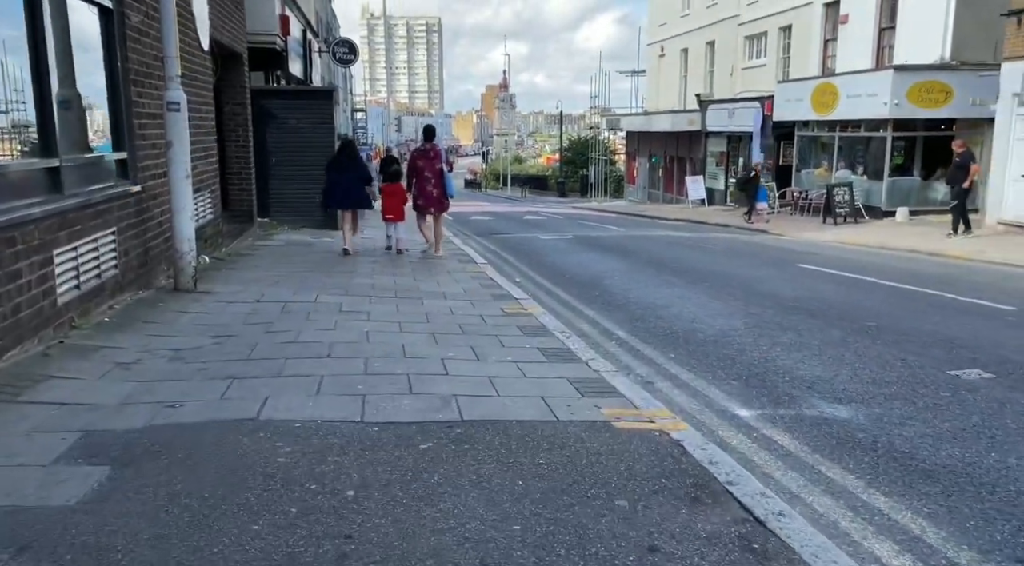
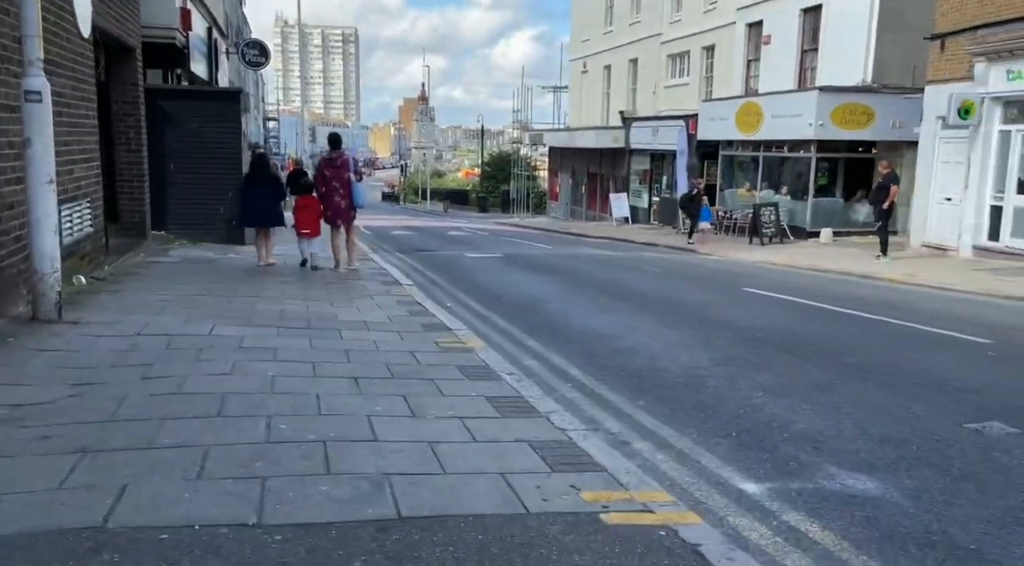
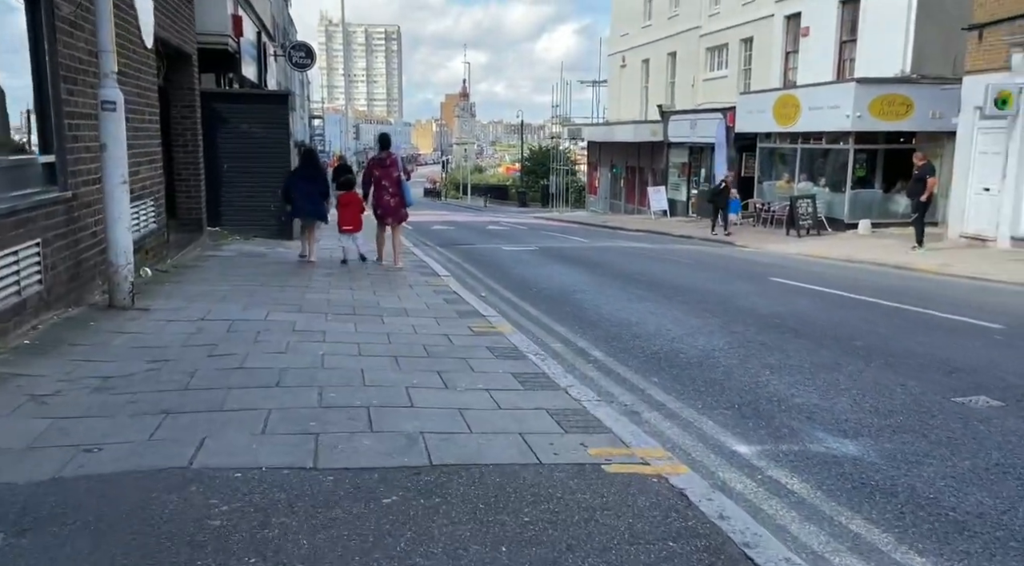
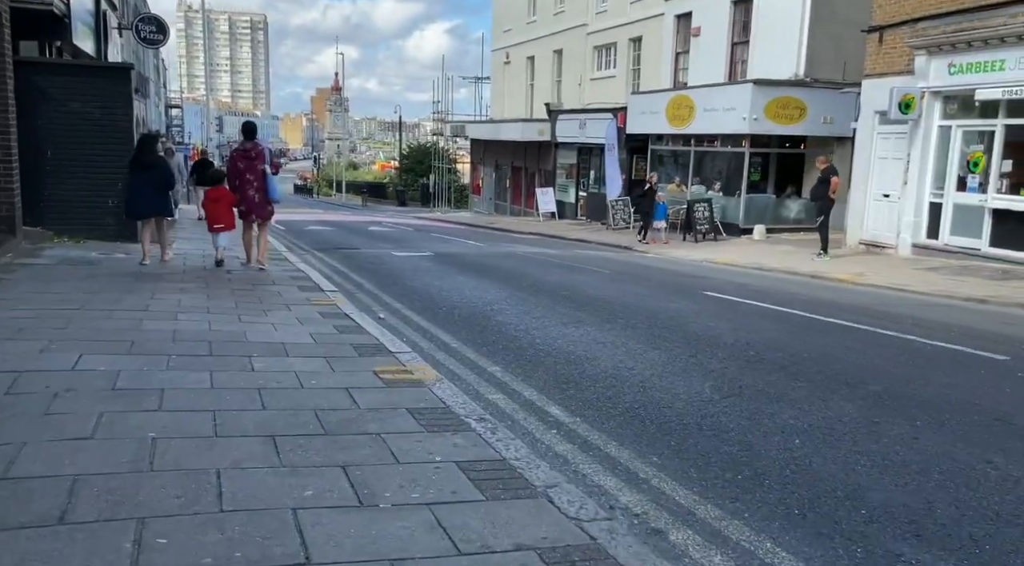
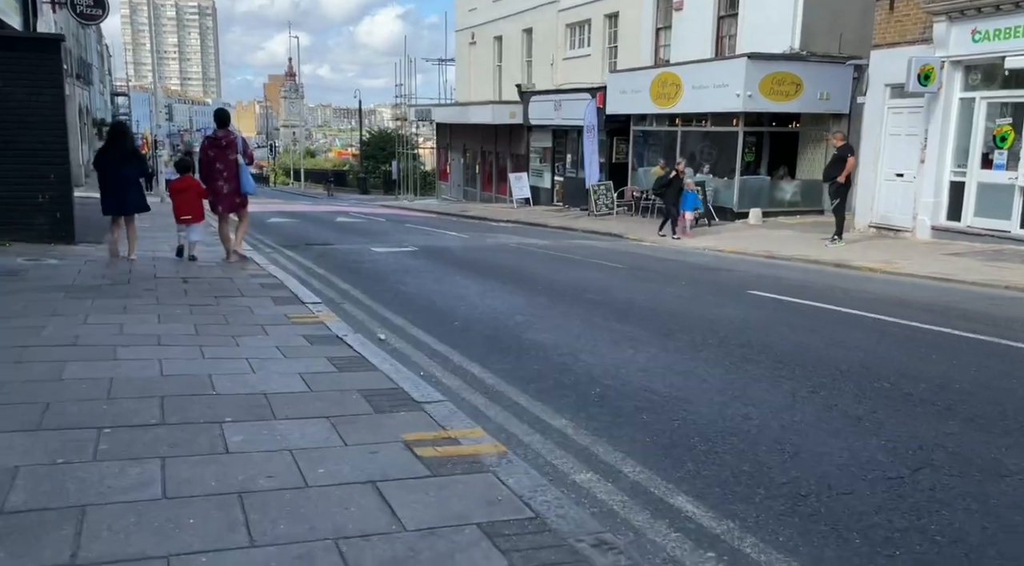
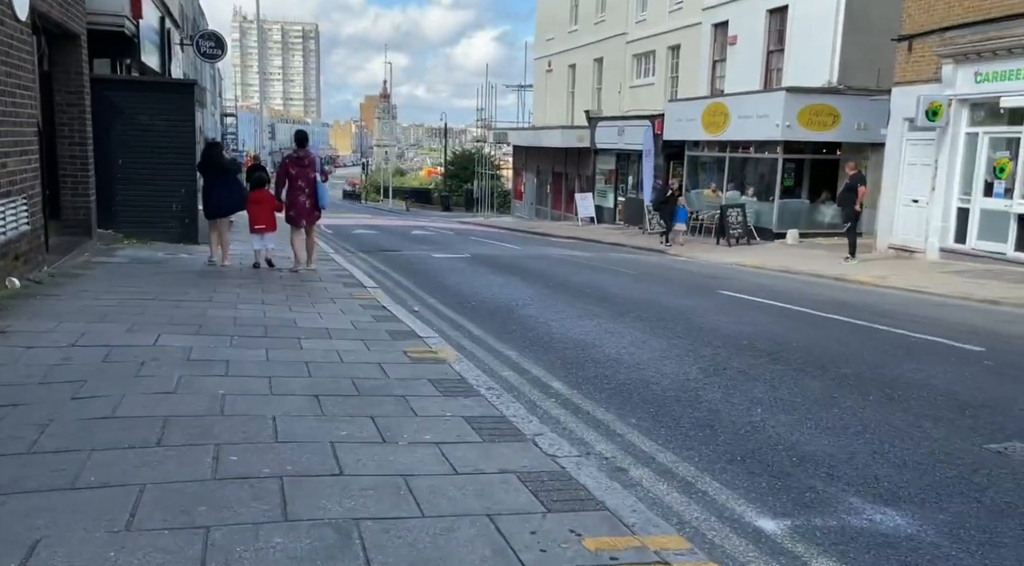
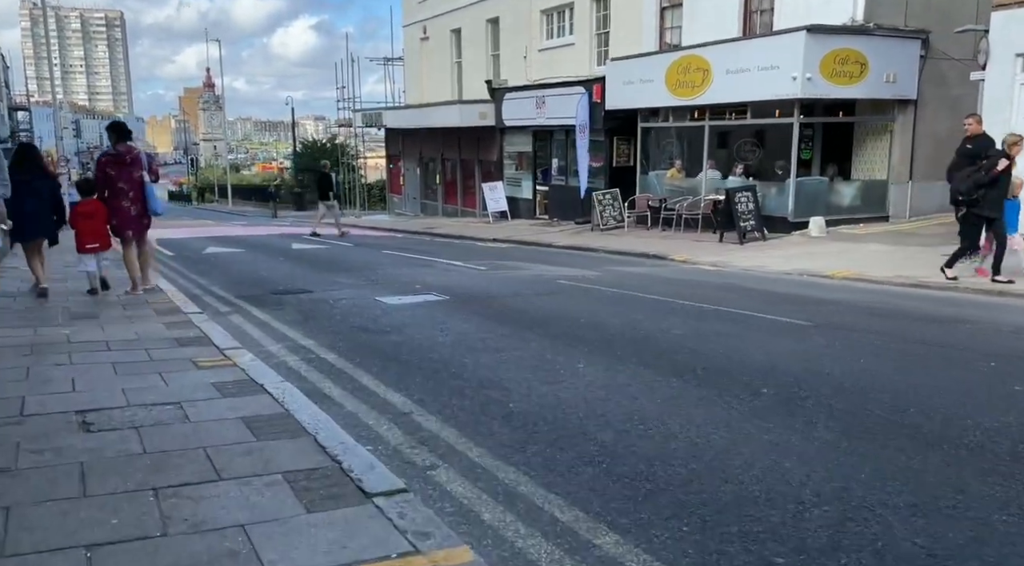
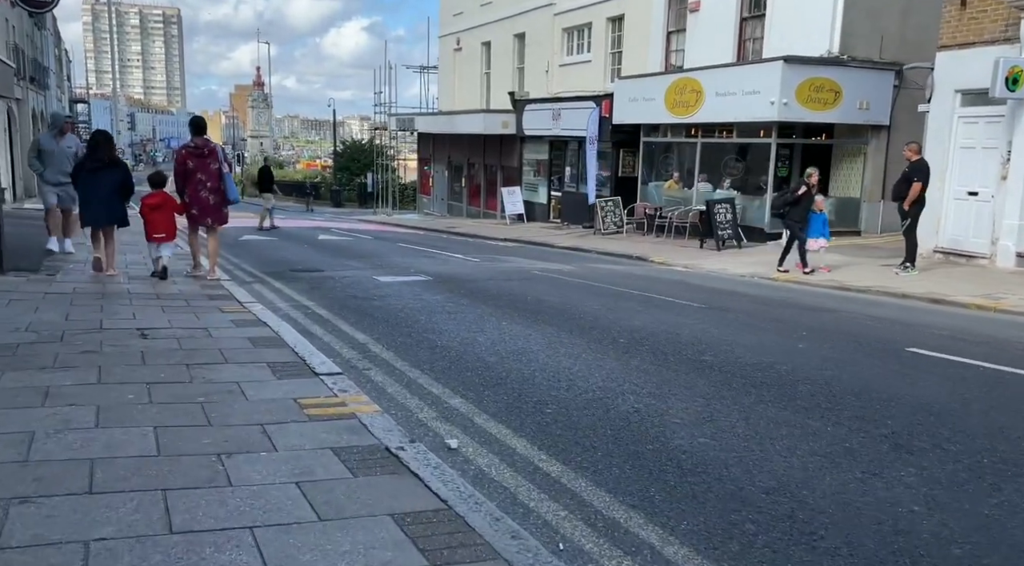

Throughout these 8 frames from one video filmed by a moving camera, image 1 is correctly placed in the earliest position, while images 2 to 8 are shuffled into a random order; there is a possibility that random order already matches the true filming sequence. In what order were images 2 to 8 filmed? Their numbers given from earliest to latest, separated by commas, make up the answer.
3, 2, 6, 4, 5, 8, 7
